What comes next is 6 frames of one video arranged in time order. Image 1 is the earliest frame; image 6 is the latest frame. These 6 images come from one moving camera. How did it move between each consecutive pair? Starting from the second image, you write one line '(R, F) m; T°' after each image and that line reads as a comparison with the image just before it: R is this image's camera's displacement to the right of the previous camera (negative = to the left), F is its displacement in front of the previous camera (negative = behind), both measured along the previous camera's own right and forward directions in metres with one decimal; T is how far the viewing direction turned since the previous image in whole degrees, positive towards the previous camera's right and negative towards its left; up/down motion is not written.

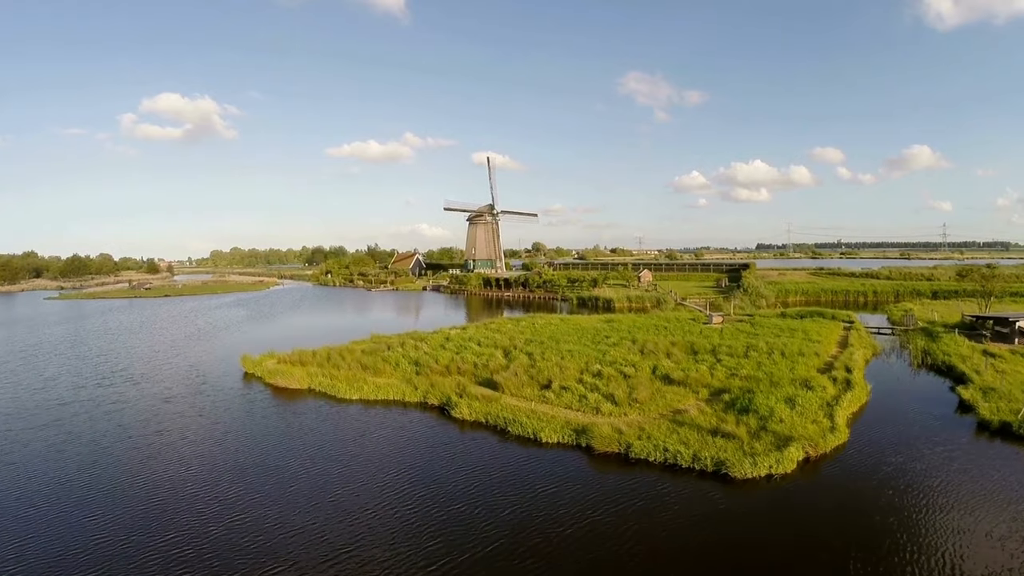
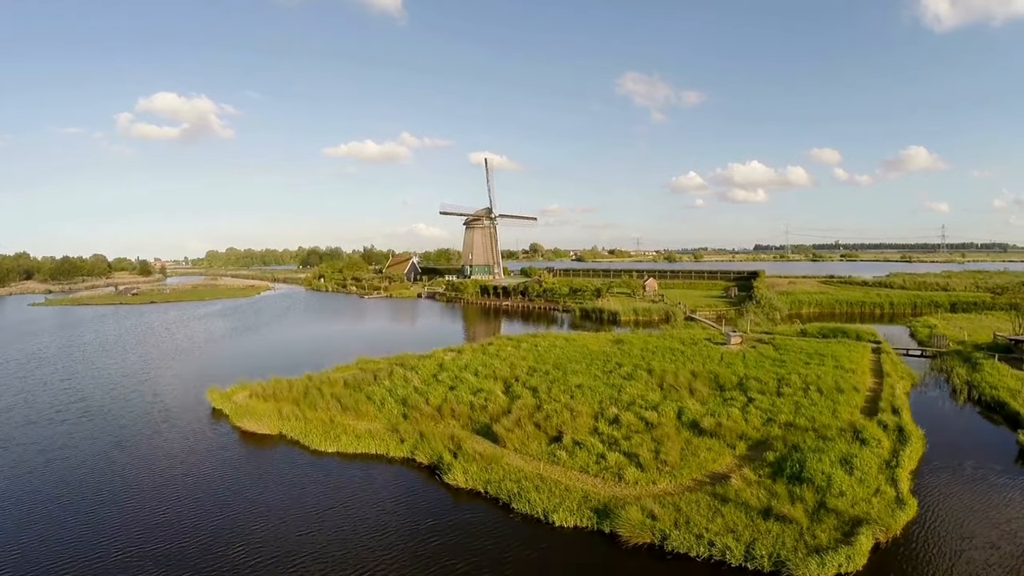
(-0.1, +1.6) m; 0°
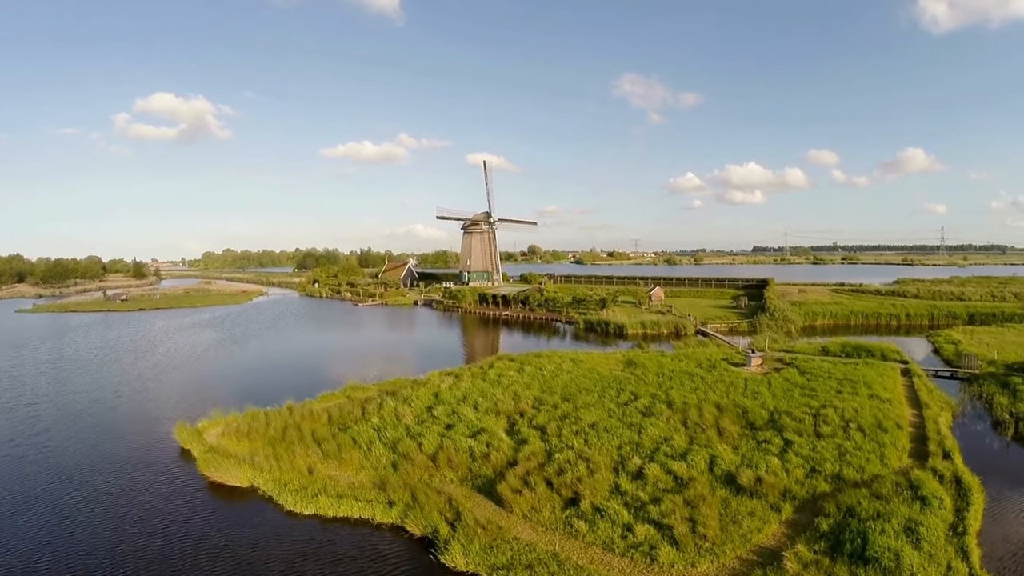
(-0.2, +1.3) m; 0°
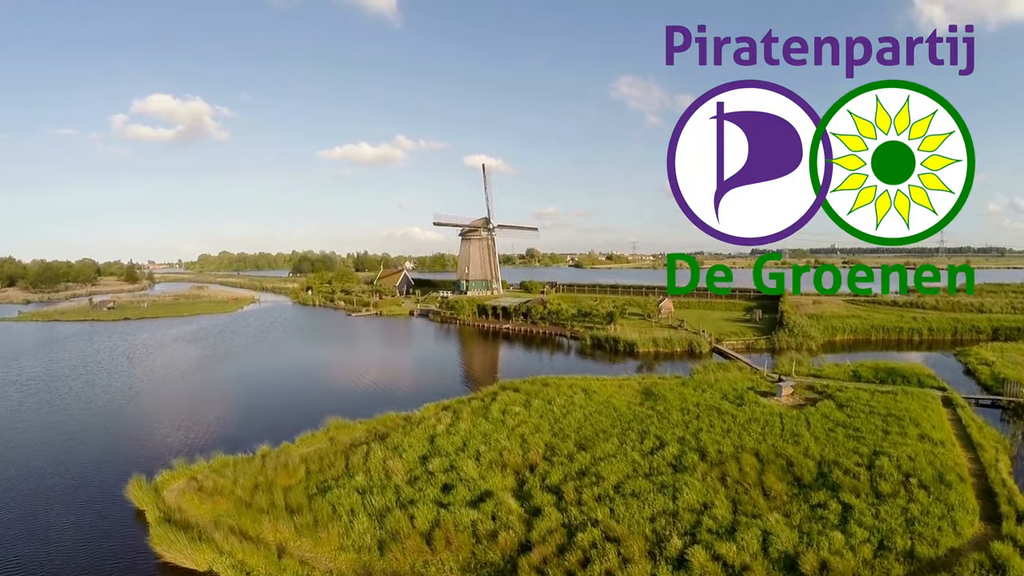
(-0.2, +1.5) m; 0°
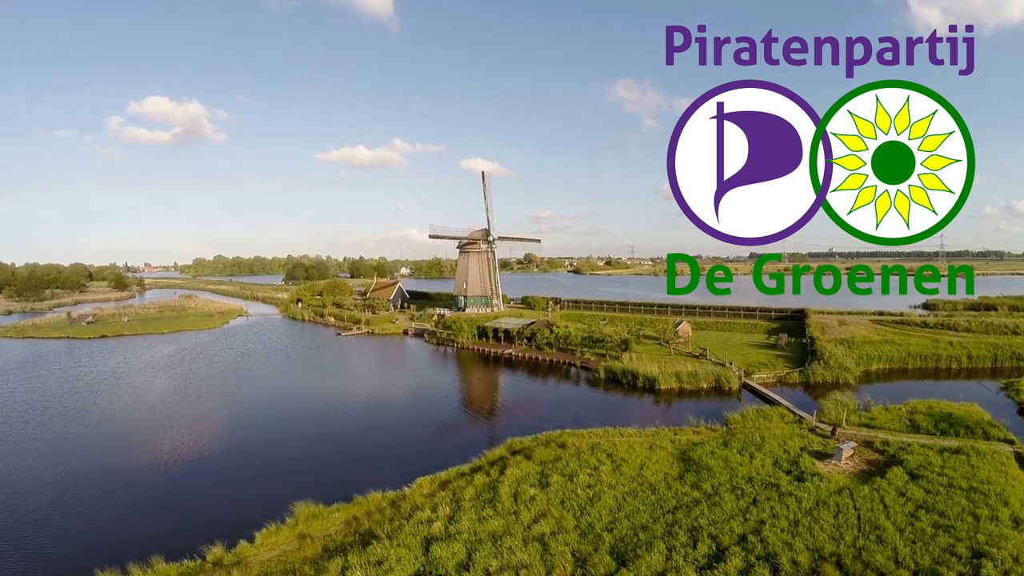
(-0.4, +2.3) m; 0°
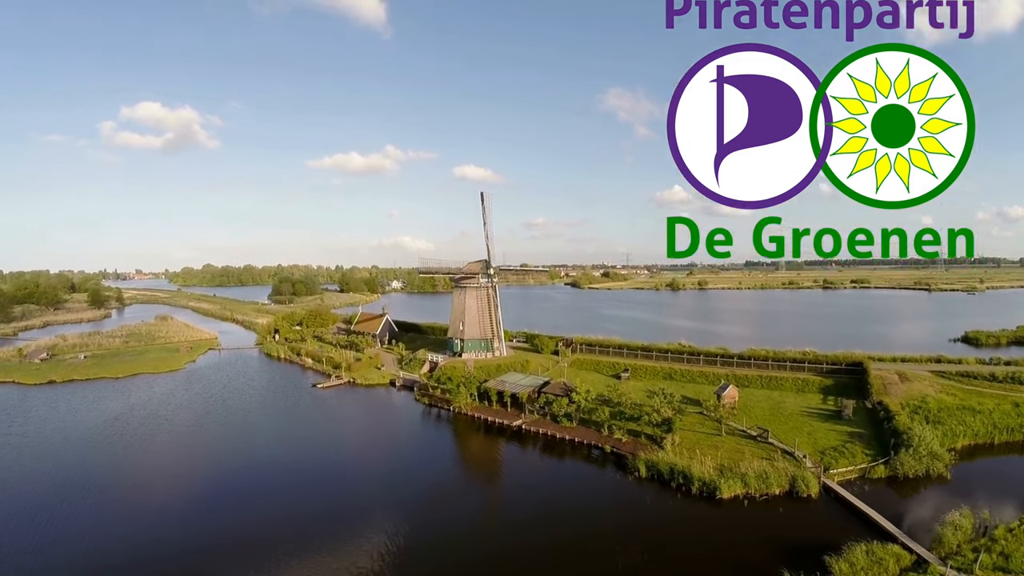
(-0.7, +4.3) m; +1°
